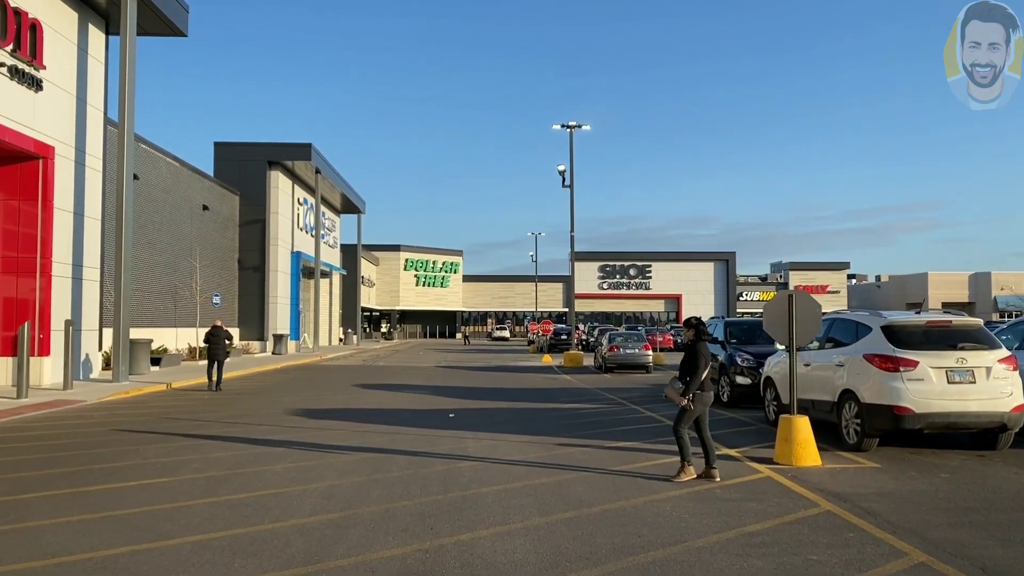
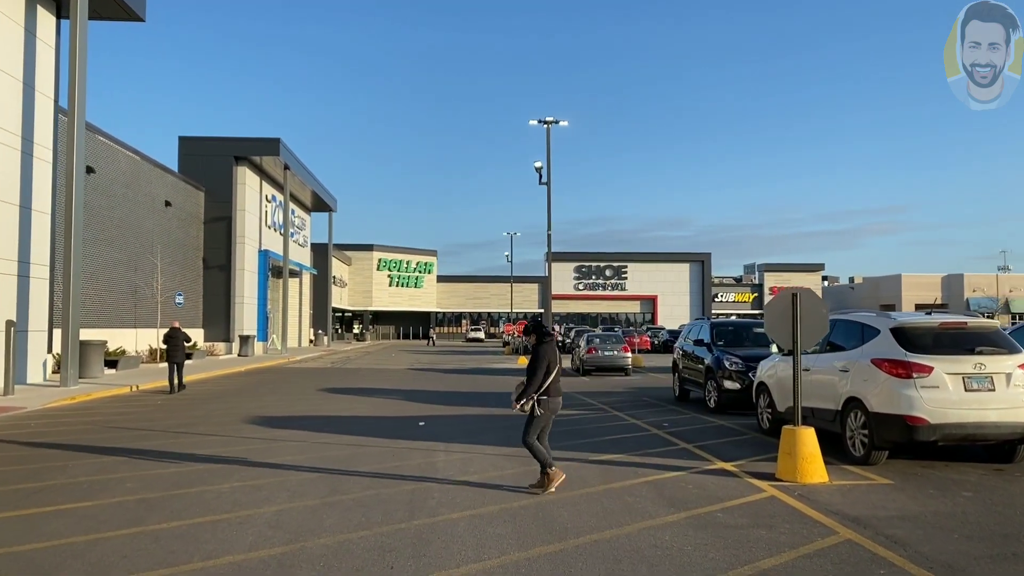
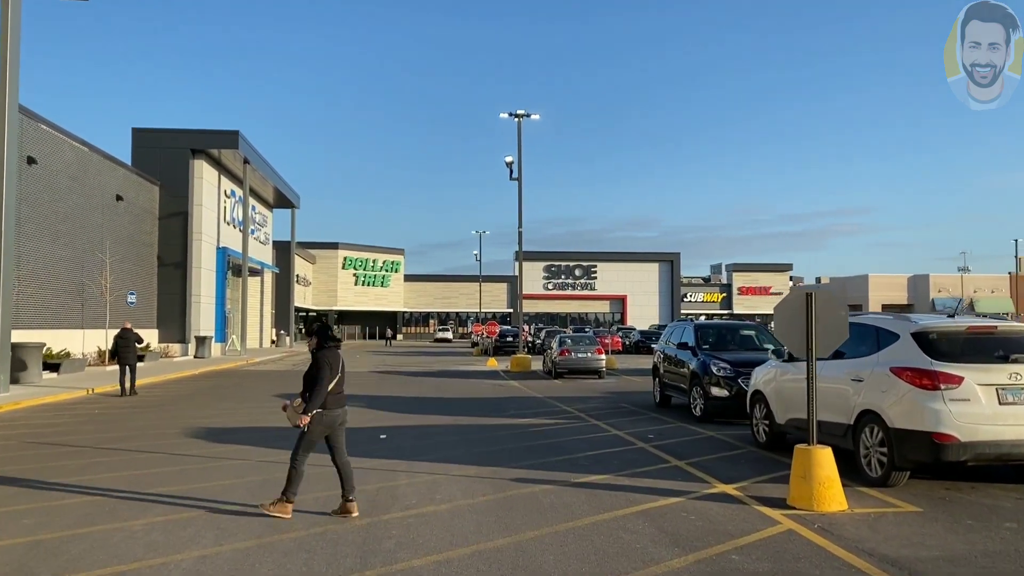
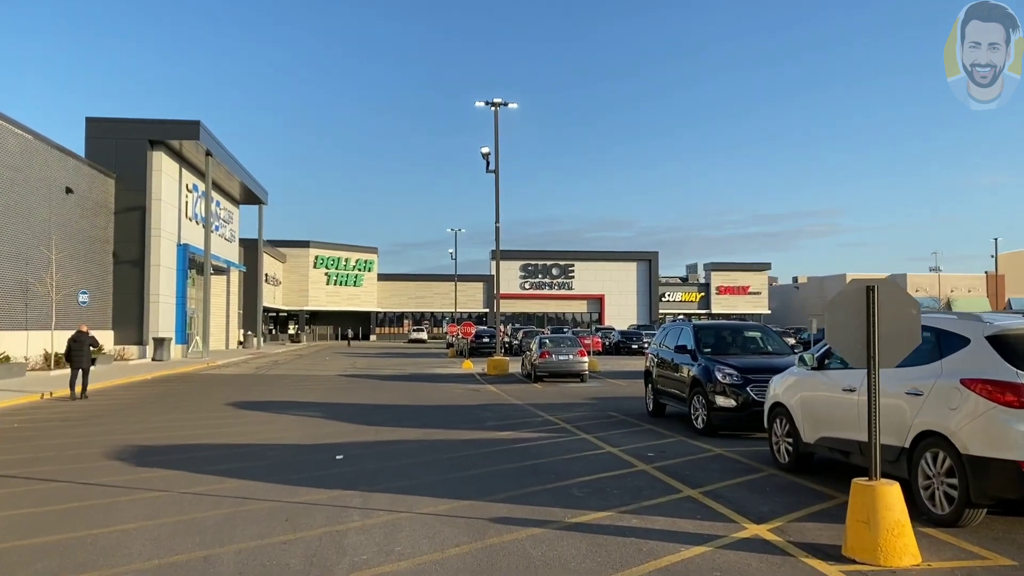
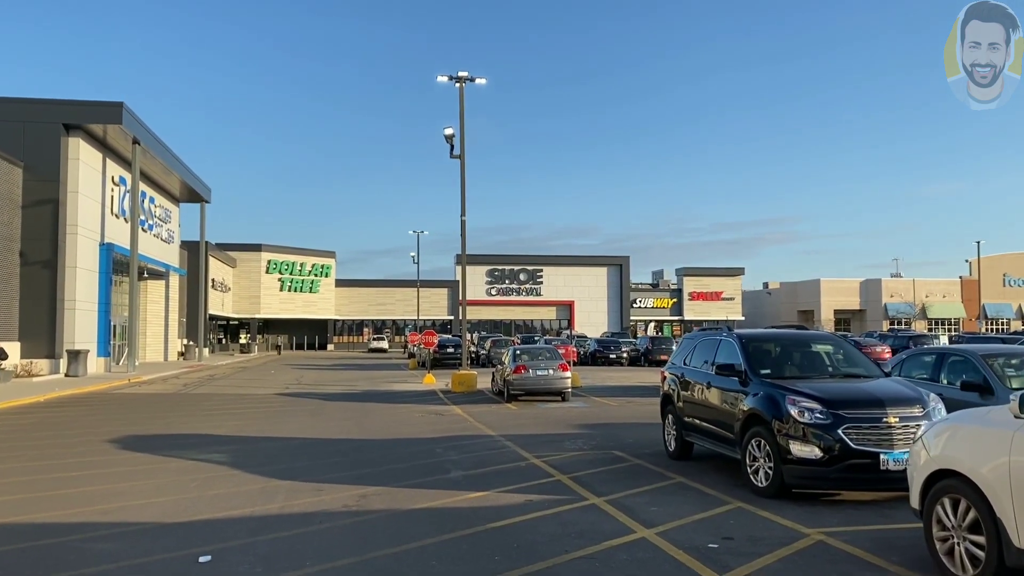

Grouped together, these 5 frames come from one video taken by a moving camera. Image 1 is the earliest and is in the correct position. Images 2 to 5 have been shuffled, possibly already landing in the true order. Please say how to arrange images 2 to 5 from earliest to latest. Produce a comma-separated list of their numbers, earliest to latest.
2, 3, 4, 5
